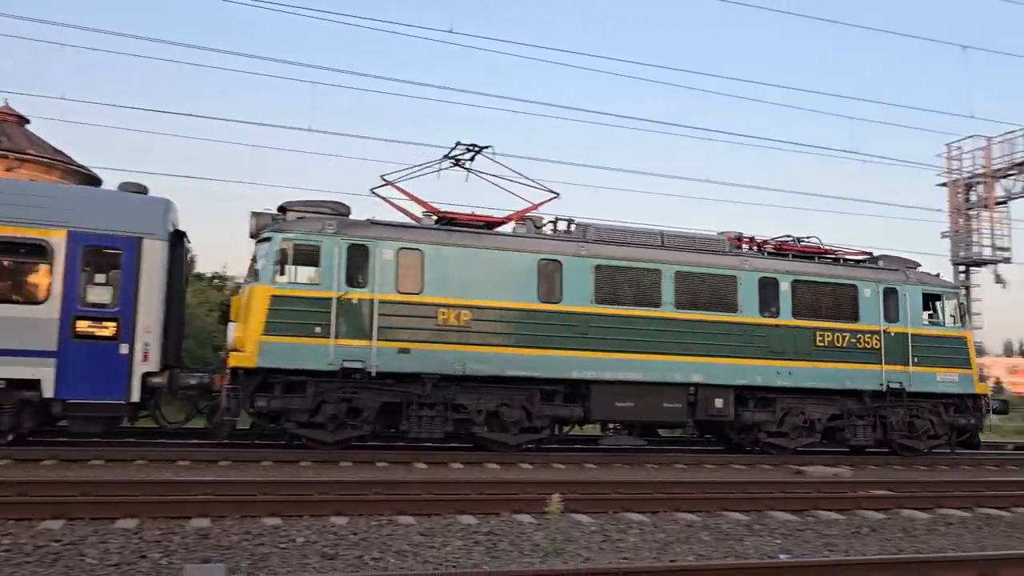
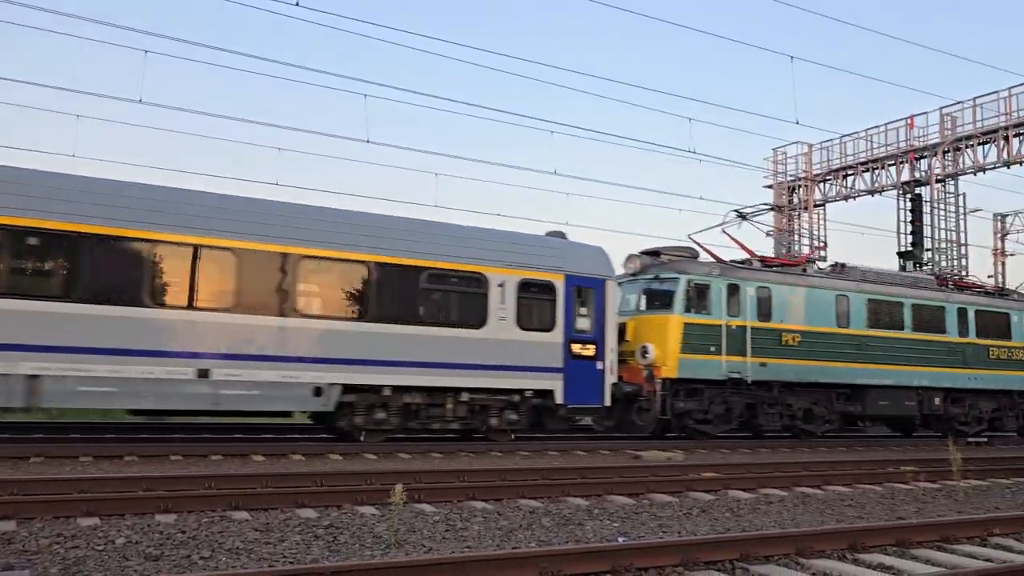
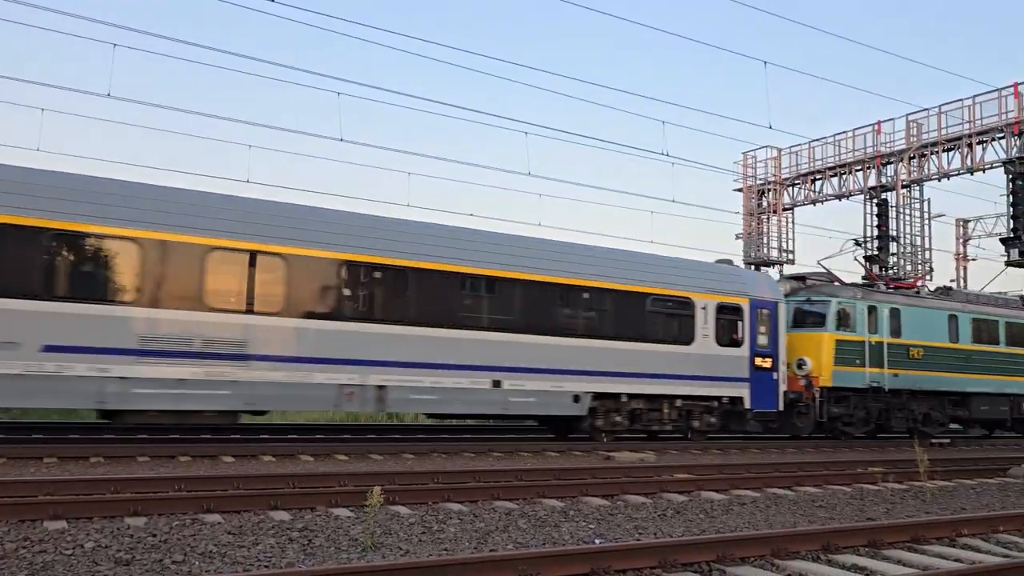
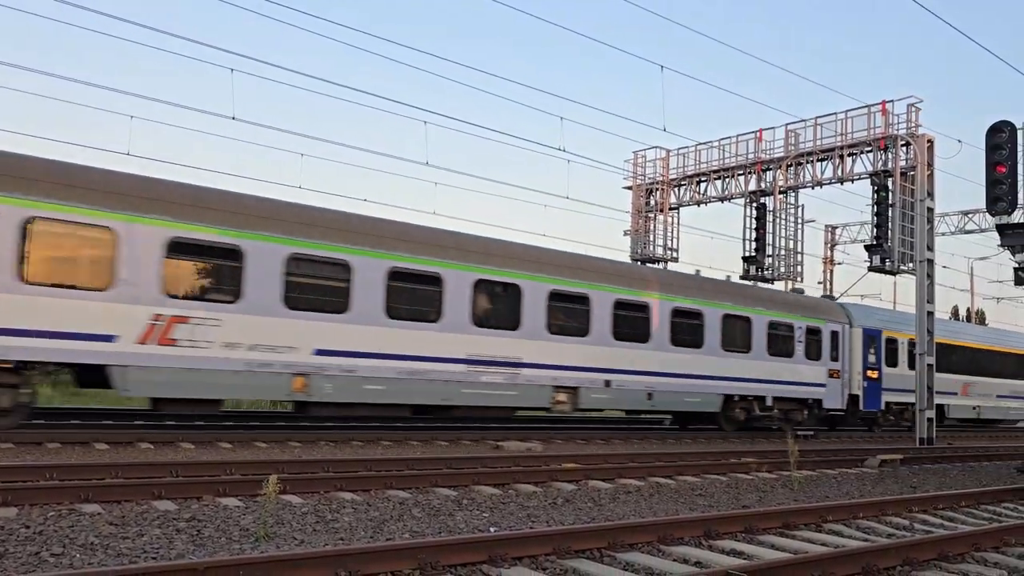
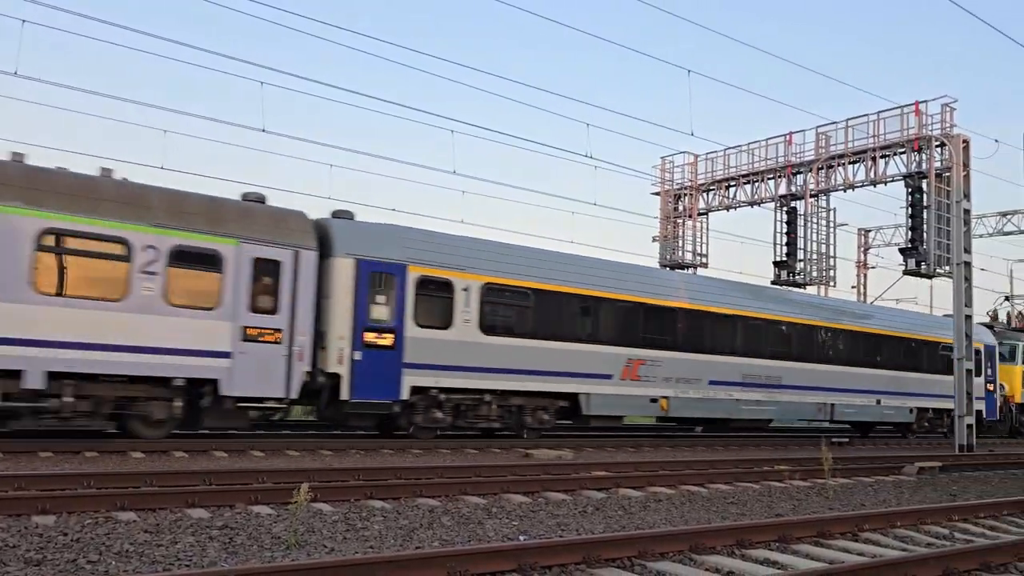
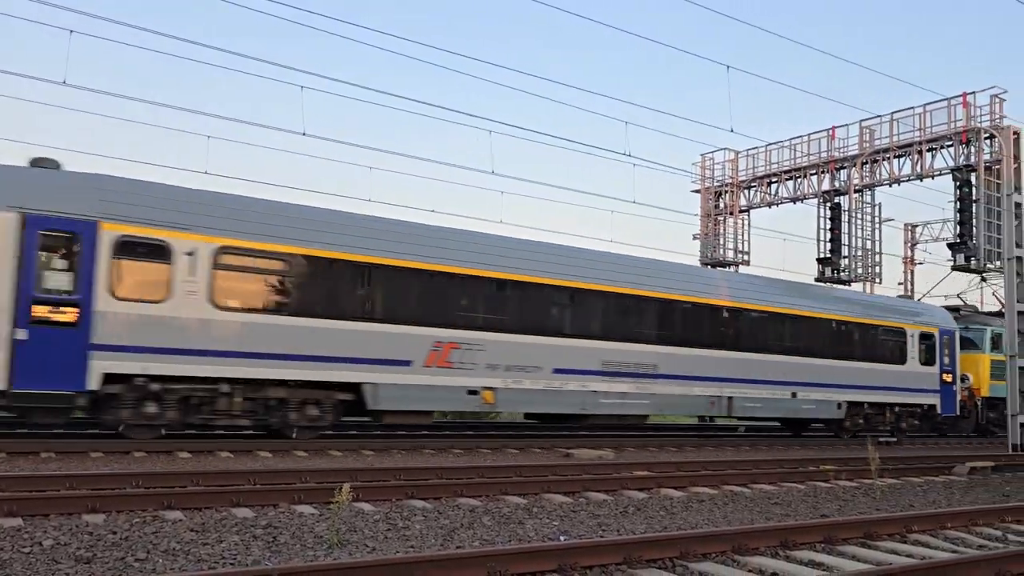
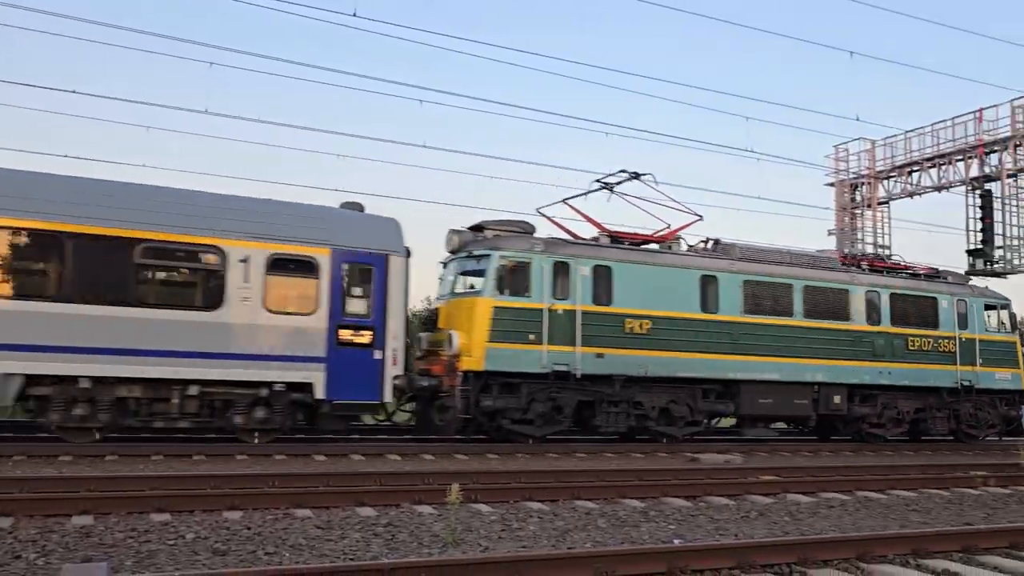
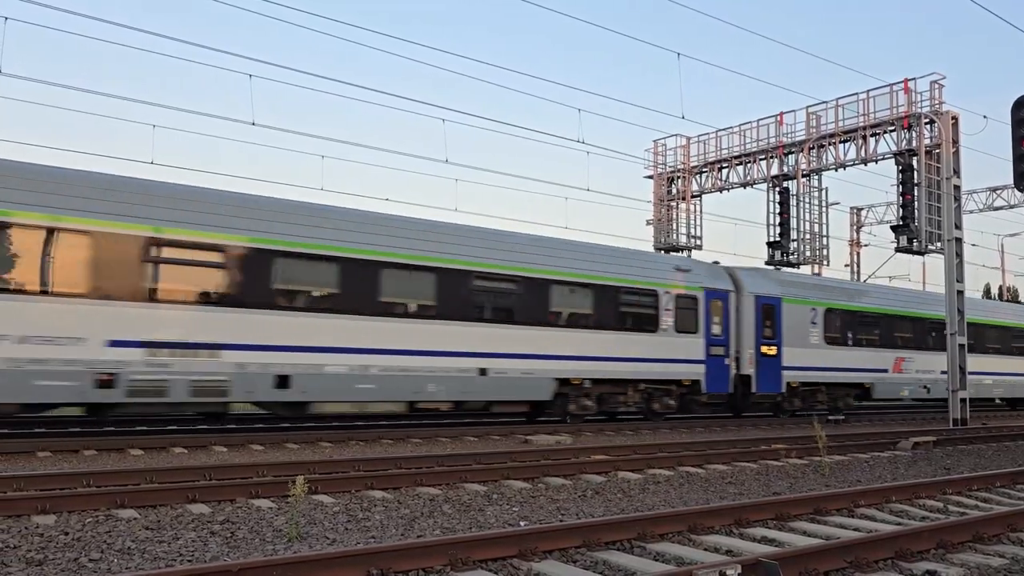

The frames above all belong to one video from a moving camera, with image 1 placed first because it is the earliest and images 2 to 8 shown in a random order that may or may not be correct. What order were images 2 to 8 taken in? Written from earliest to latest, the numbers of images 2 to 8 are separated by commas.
7, 2, 3, 6, 5, 4, 8
